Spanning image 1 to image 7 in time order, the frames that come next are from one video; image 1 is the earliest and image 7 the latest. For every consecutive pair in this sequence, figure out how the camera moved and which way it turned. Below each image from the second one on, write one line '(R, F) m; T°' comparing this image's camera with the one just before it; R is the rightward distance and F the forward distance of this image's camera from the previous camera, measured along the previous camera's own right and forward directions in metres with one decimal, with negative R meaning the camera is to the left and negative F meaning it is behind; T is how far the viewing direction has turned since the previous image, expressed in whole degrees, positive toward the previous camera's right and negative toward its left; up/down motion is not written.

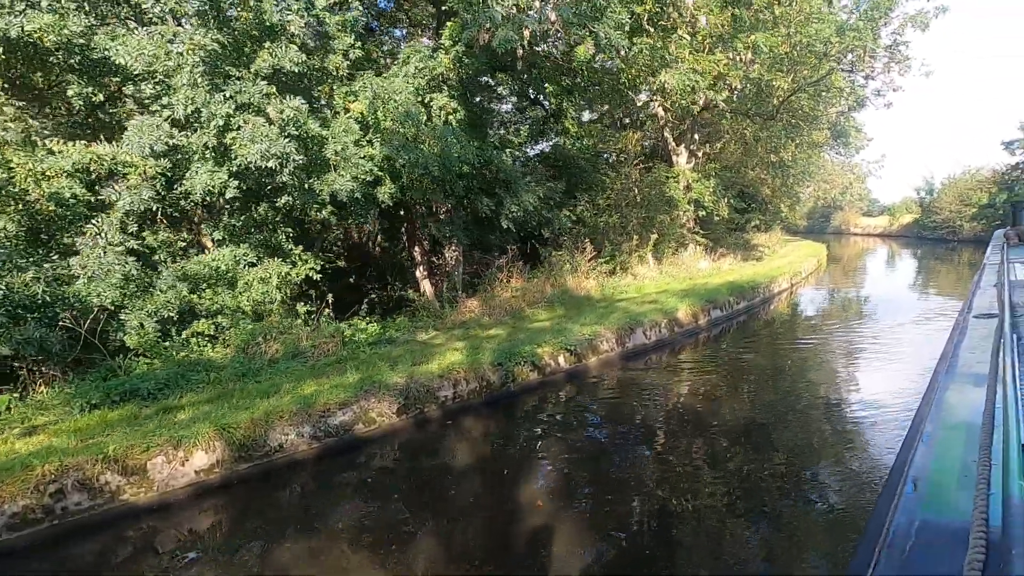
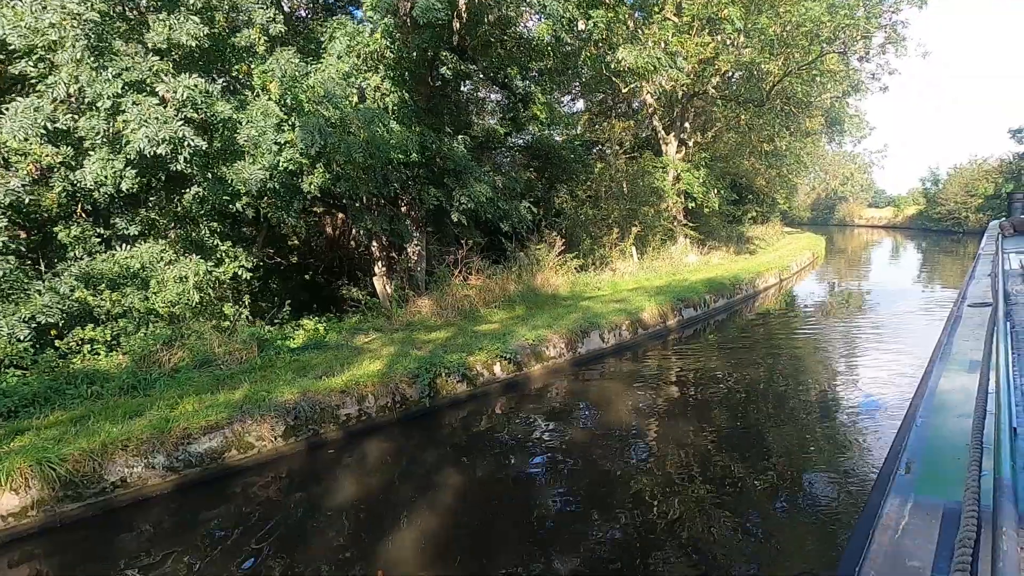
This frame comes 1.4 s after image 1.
(+0.9, +0.8) m; -1°
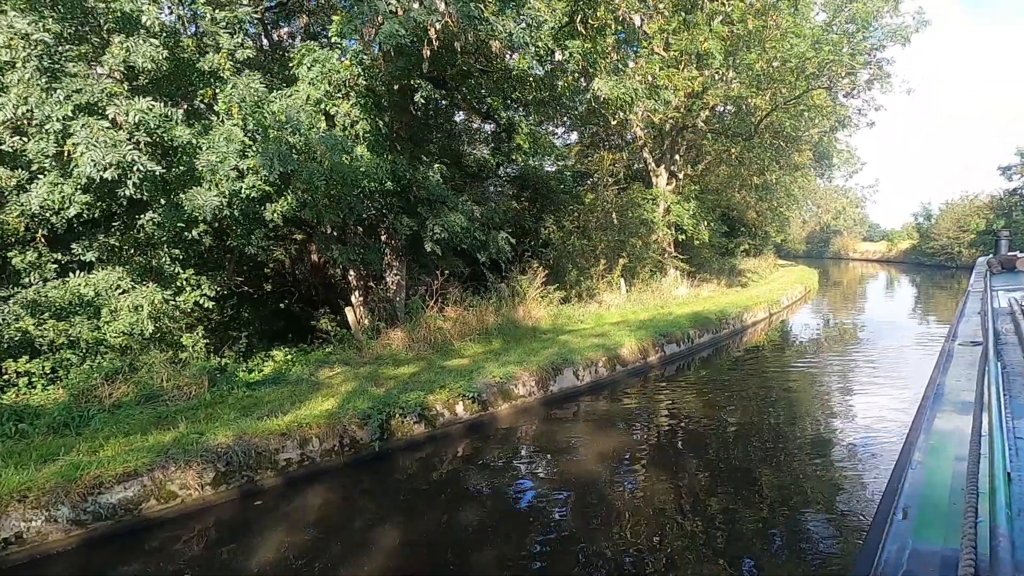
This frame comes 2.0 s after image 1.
(+0.4, +0.3) m; 0°
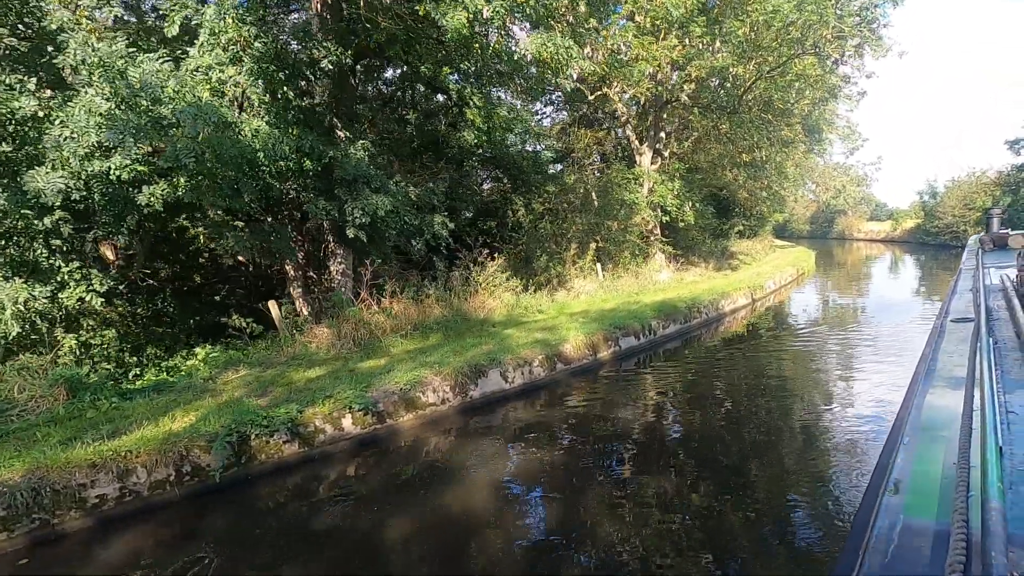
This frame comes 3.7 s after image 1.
(+1.1, +1.0) m; -1°
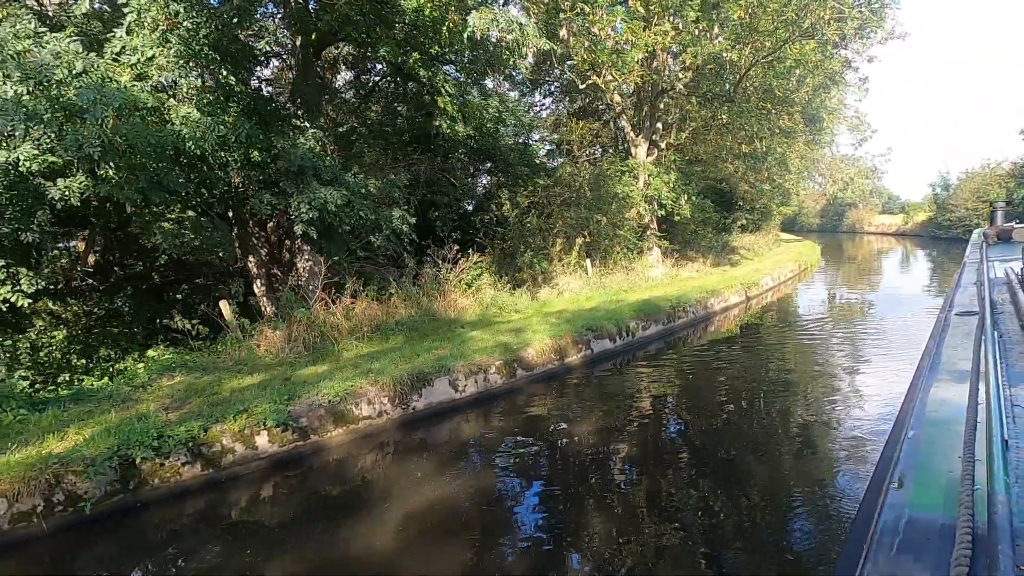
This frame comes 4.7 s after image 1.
(+0.7, +0.6) m; -1°
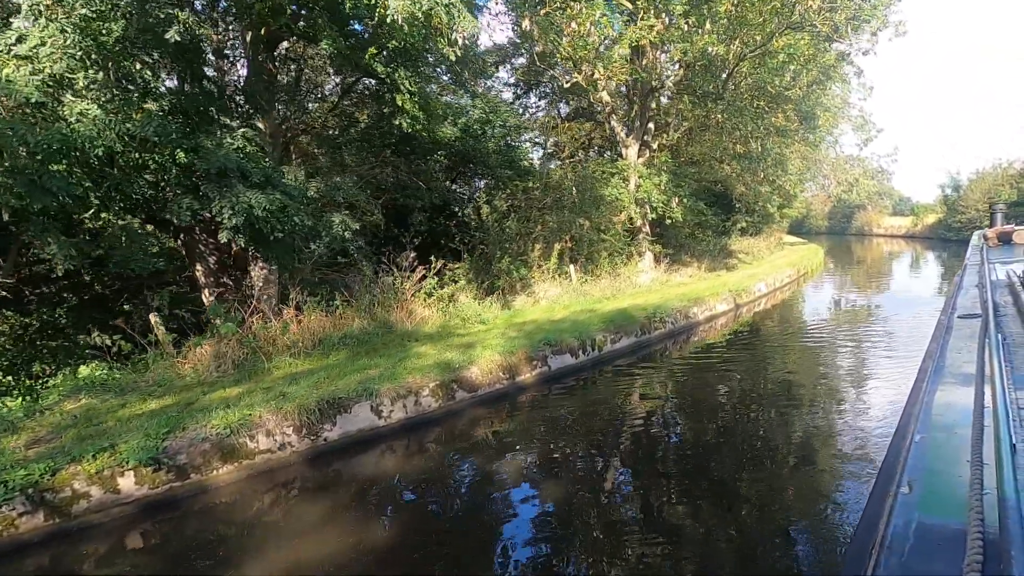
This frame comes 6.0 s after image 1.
(+0.8, +0.7) m; -1°
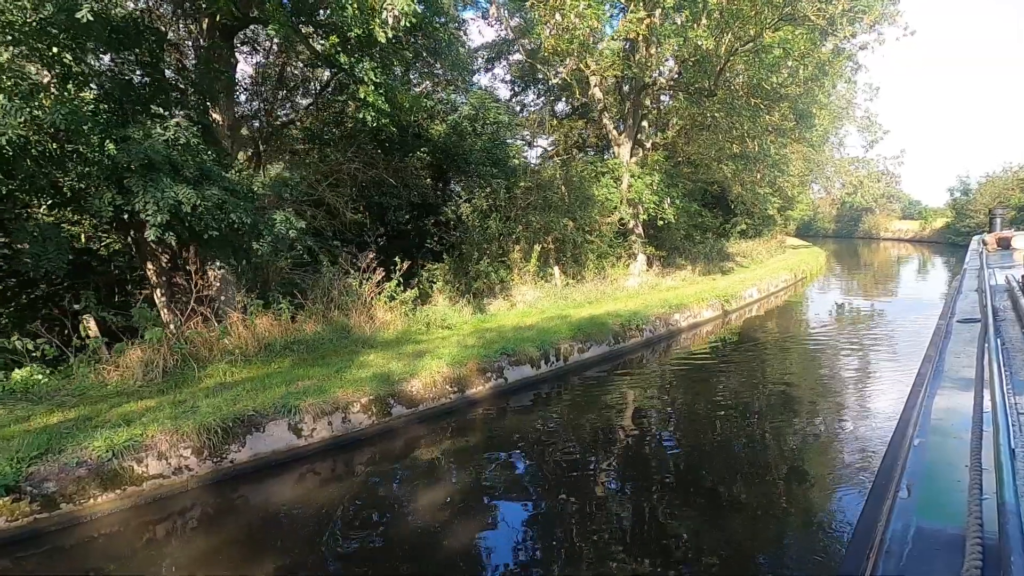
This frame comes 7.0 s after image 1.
(+0.7, +0.6) m; -1°
